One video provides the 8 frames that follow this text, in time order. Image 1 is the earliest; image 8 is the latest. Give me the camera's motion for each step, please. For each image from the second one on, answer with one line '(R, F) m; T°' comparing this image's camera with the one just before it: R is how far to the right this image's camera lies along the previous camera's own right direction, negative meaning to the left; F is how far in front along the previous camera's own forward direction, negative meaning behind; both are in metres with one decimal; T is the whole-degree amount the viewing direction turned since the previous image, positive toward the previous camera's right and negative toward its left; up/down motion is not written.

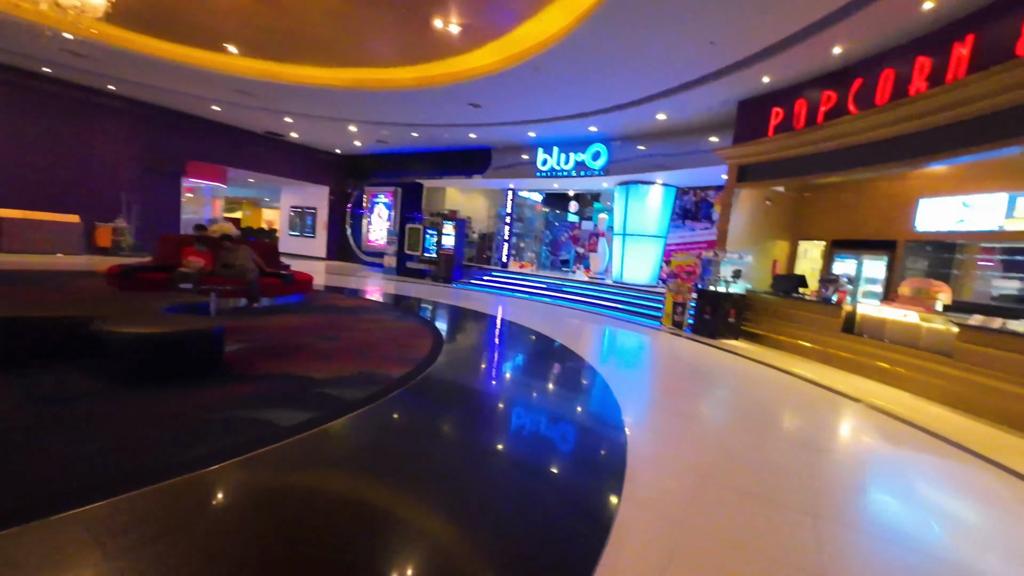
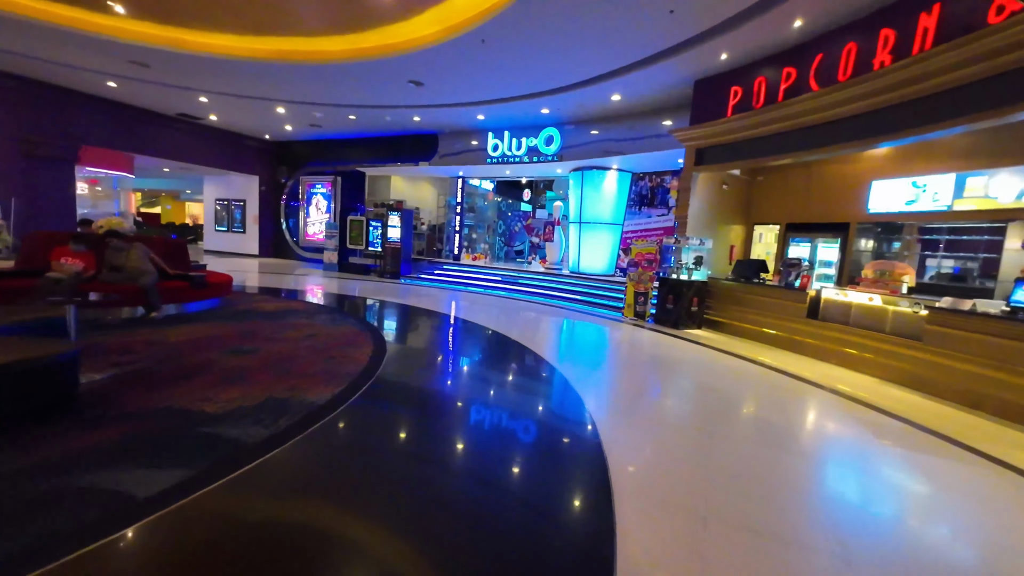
(0.0, +0.5) m; +6°
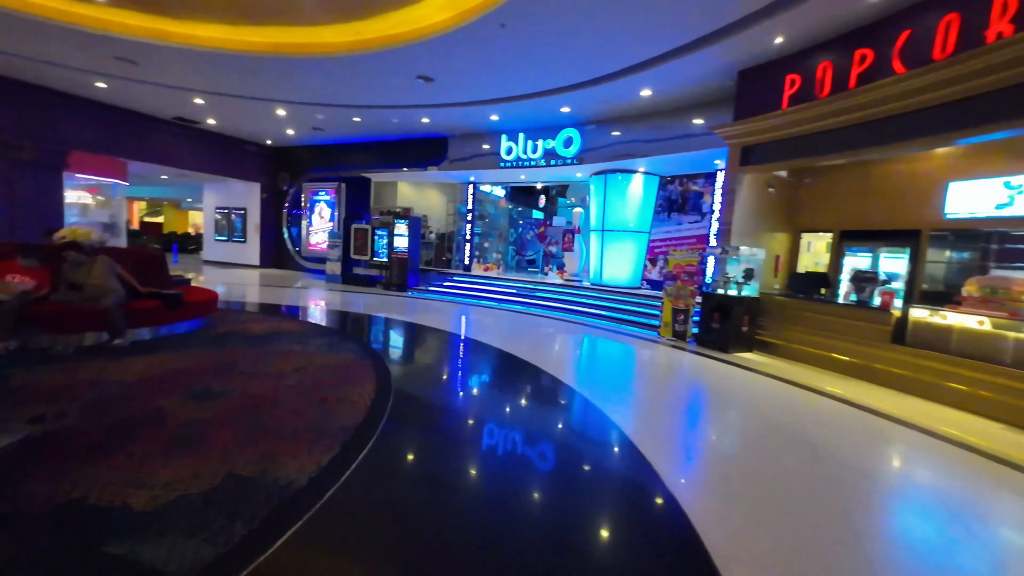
(-0.2, +0.7) m; -1°
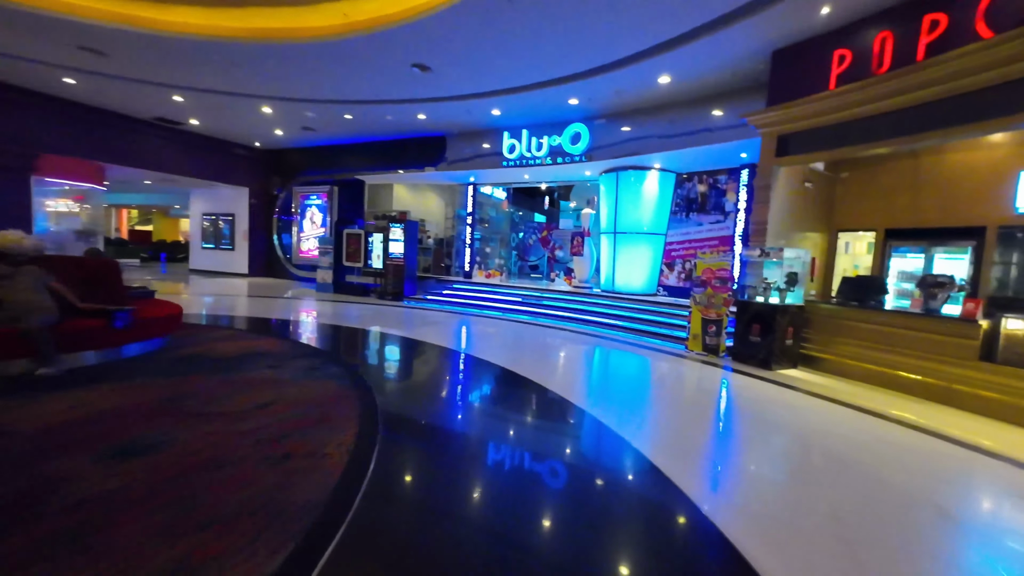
(-0.1, +0.7) m; 0°
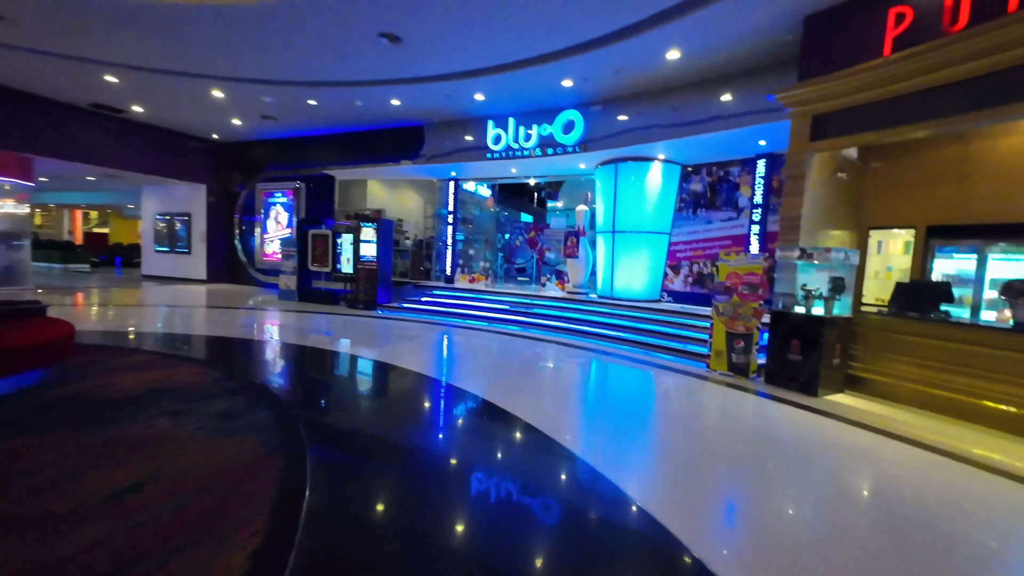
(0.0, +0.9) m; +2°
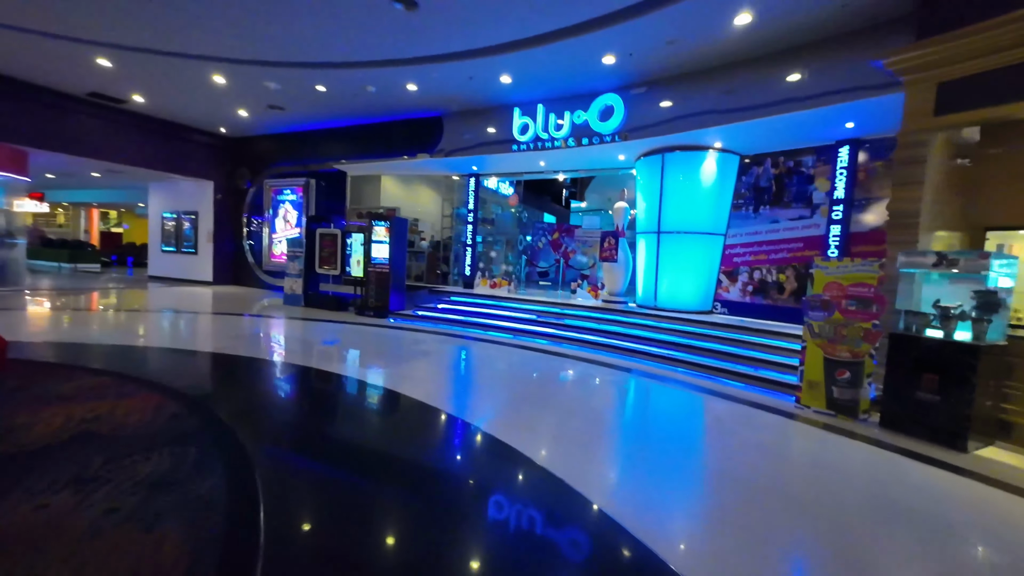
(-0.2, +0.8) m; -2°
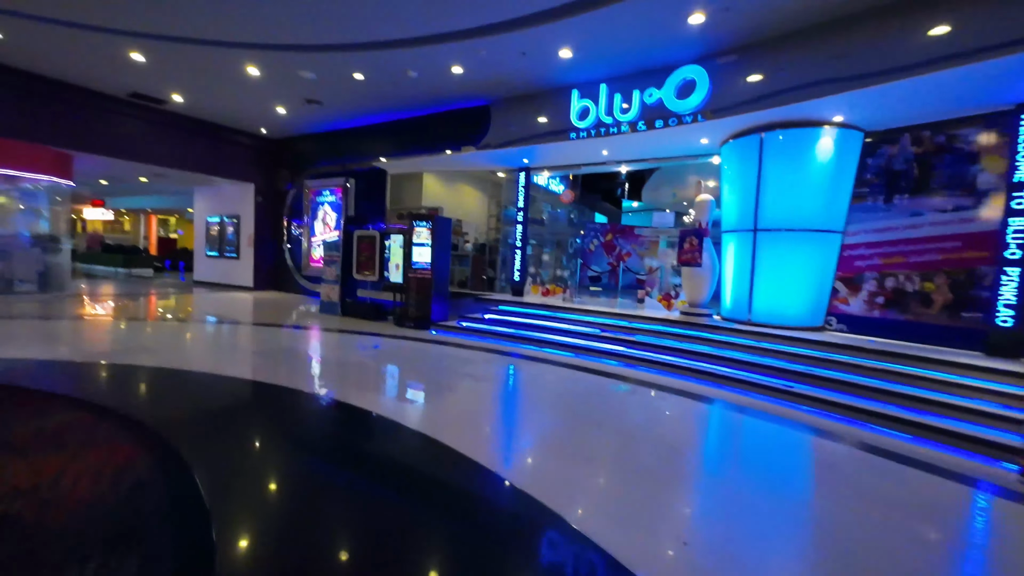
(-0.3, +0.9) m; -5°
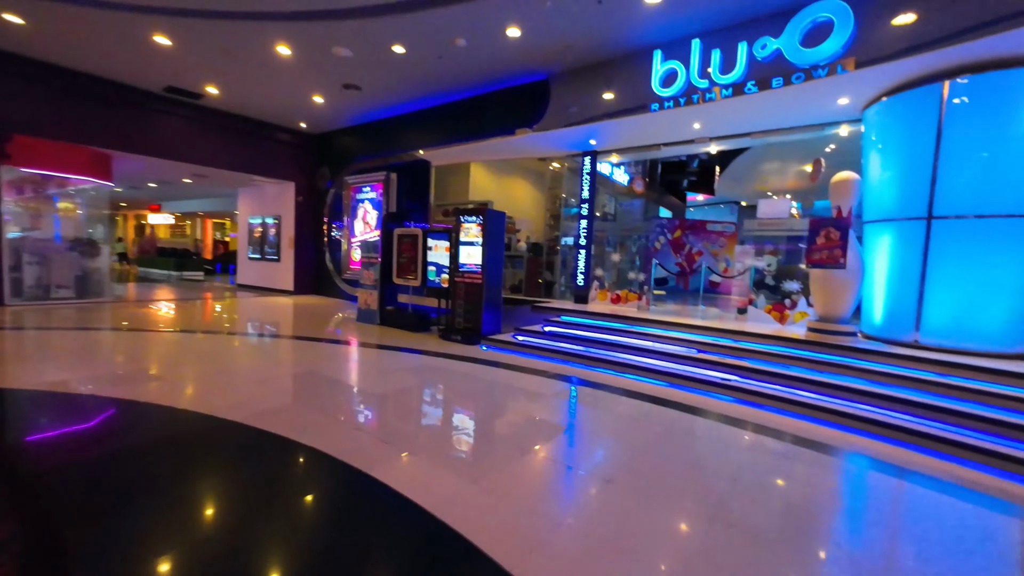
(-0.3, +1.1) m; -6°
